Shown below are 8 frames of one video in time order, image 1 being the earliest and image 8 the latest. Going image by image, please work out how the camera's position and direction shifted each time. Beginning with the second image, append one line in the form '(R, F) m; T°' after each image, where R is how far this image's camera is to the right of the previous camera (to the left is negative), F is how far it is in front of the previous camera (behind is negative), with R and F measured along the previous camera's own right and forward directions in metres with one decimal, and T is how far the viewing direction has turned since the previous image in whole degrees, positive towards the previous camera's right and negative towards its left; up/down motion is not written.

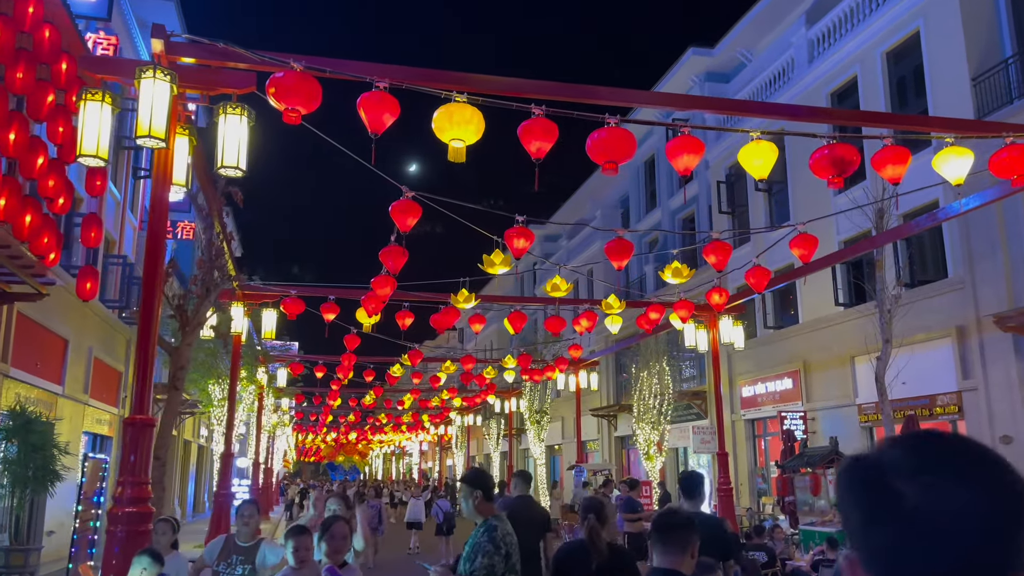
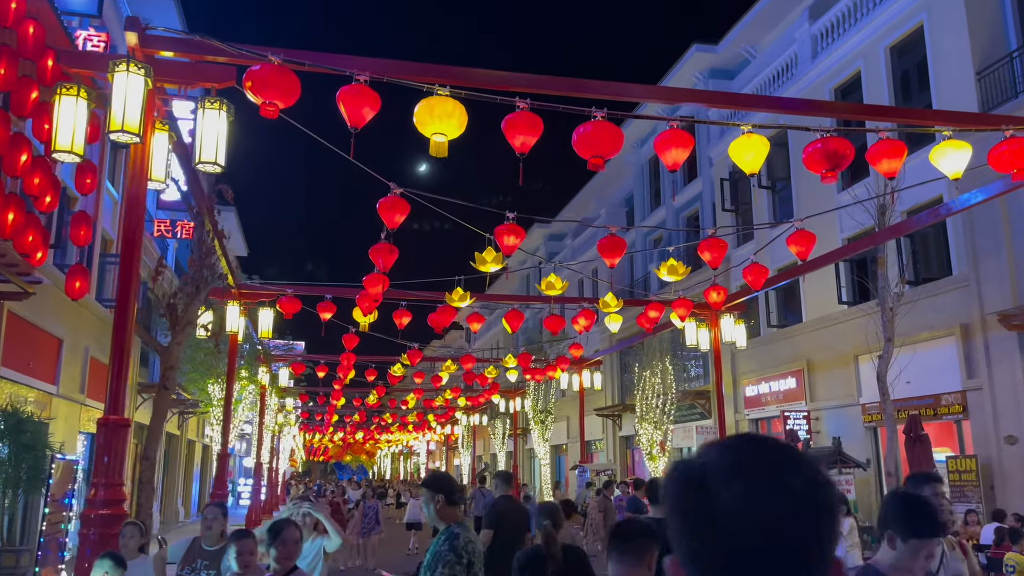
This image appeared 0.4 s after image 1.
(+0.2, +0.2) m; -1°
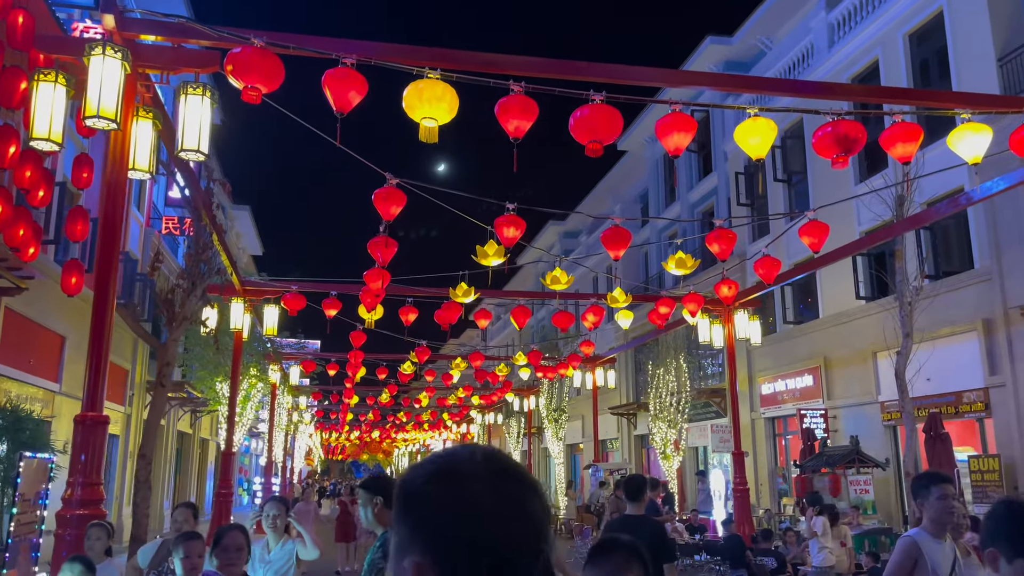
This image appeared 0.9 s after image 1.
(+0.2, +0.3) m; -1°
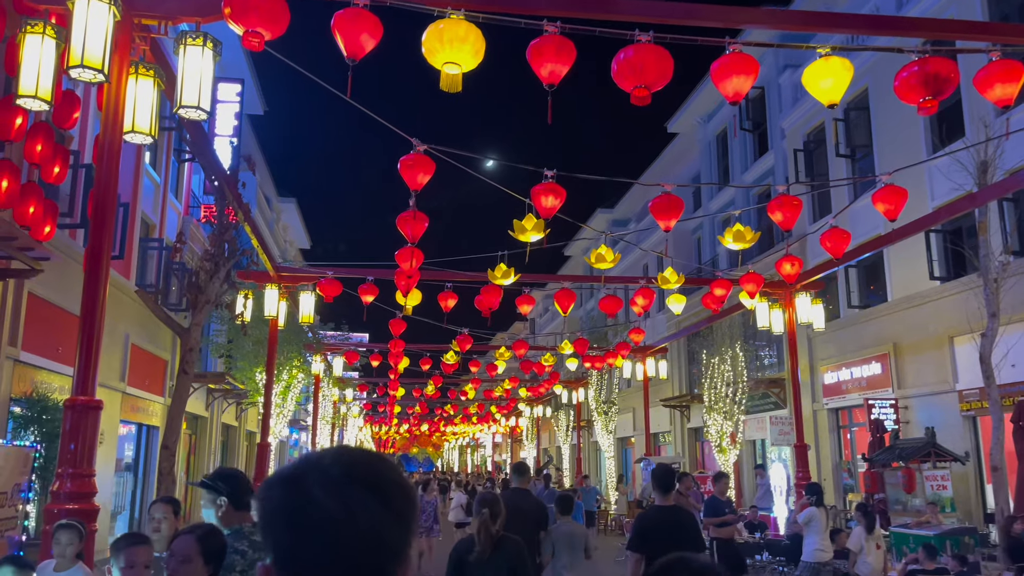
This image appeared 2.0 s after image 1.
(+0.1, +0.8) m; -4°
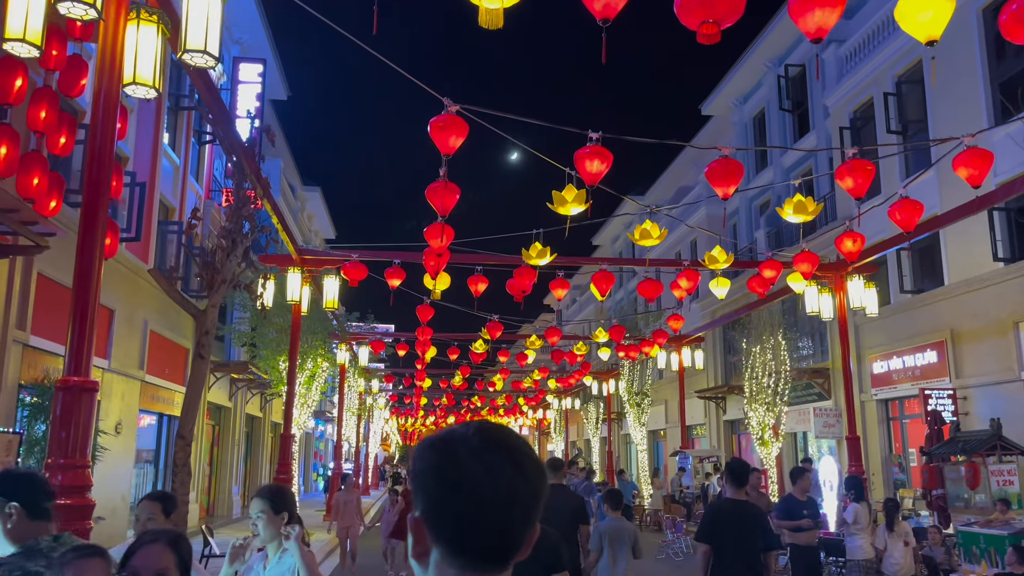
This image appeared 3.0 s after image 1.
(-0.2, +0.7) m; -2°
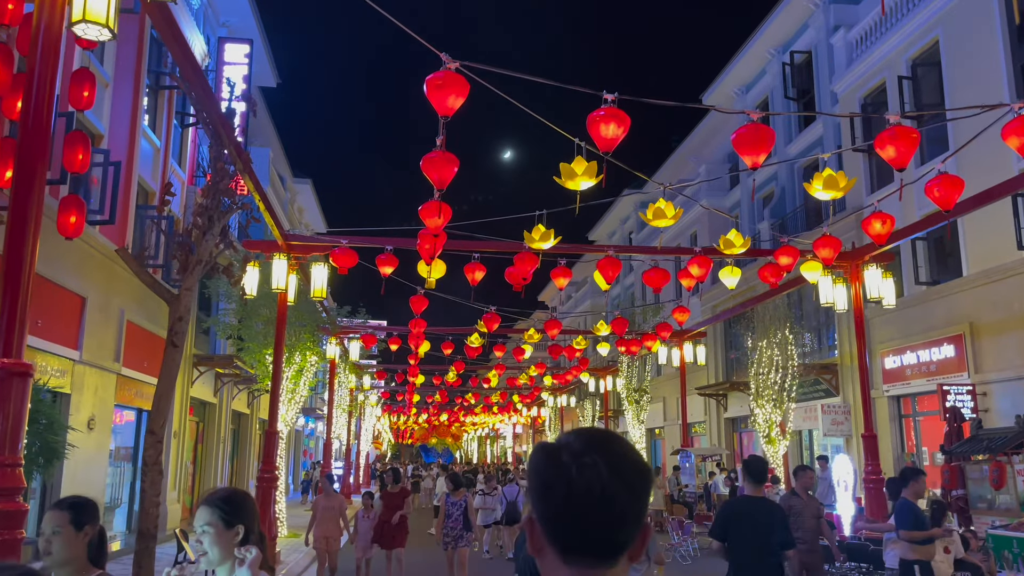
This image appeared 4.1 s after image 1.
(-0.1, +0.8) m; +1°
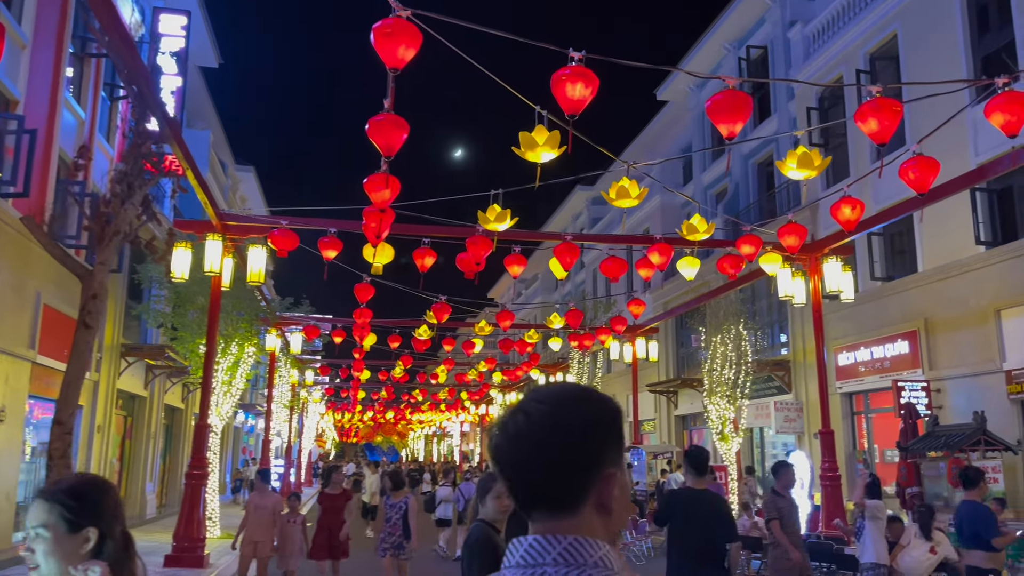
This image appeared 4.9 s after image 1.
(0.0, +0.6) m; +4°
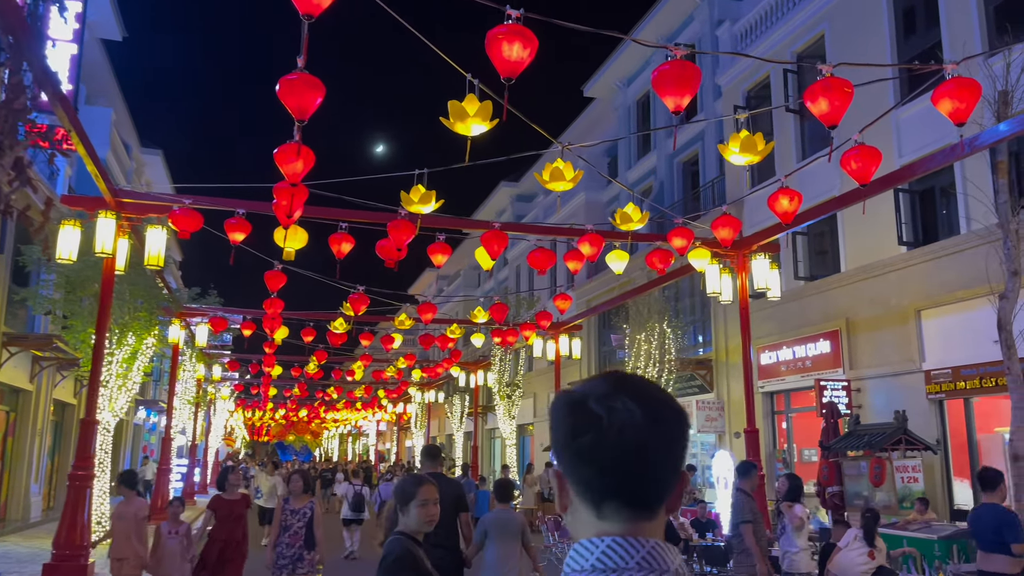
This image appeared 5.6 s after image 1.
(0.0, +0.6) m; +6°
